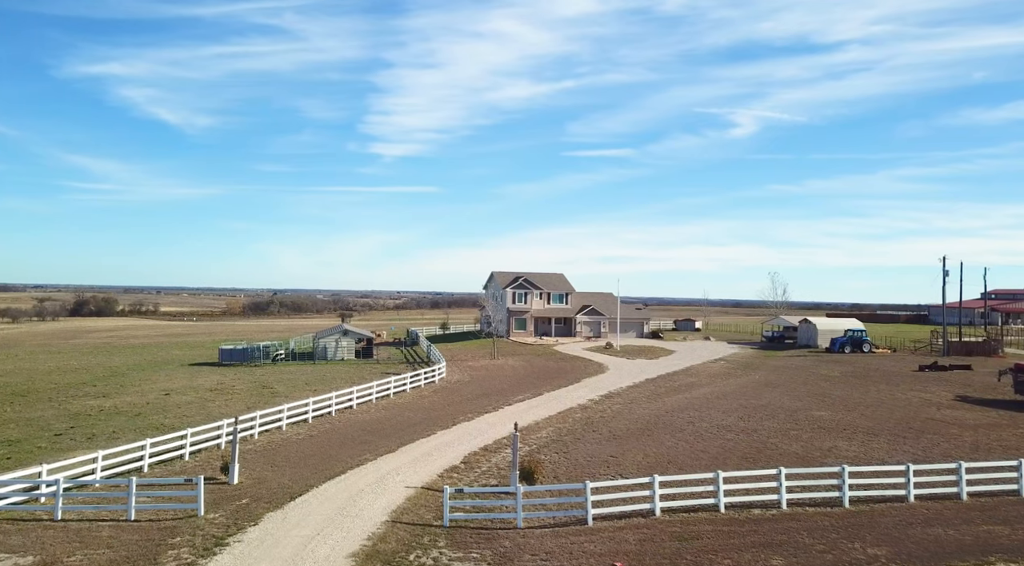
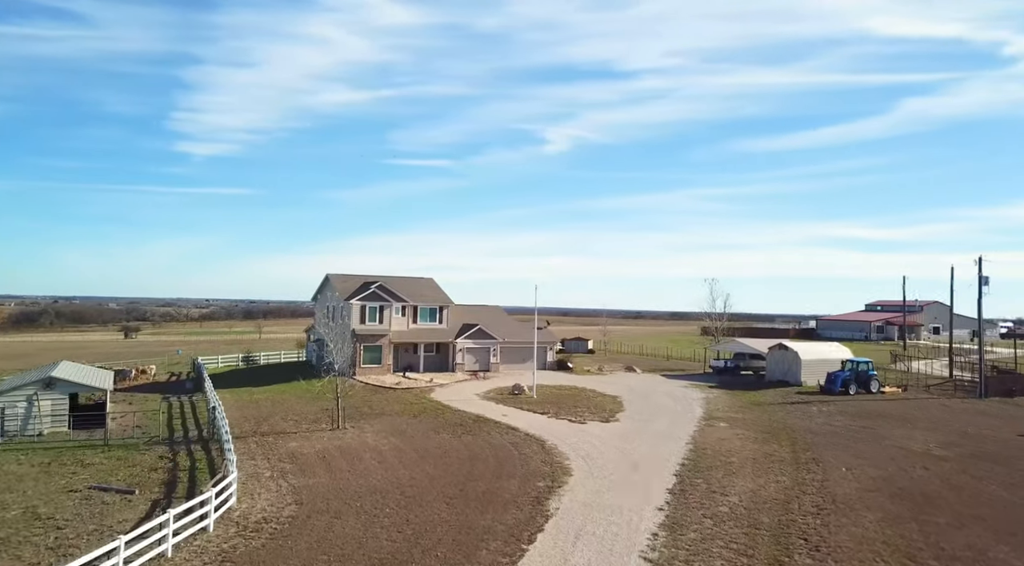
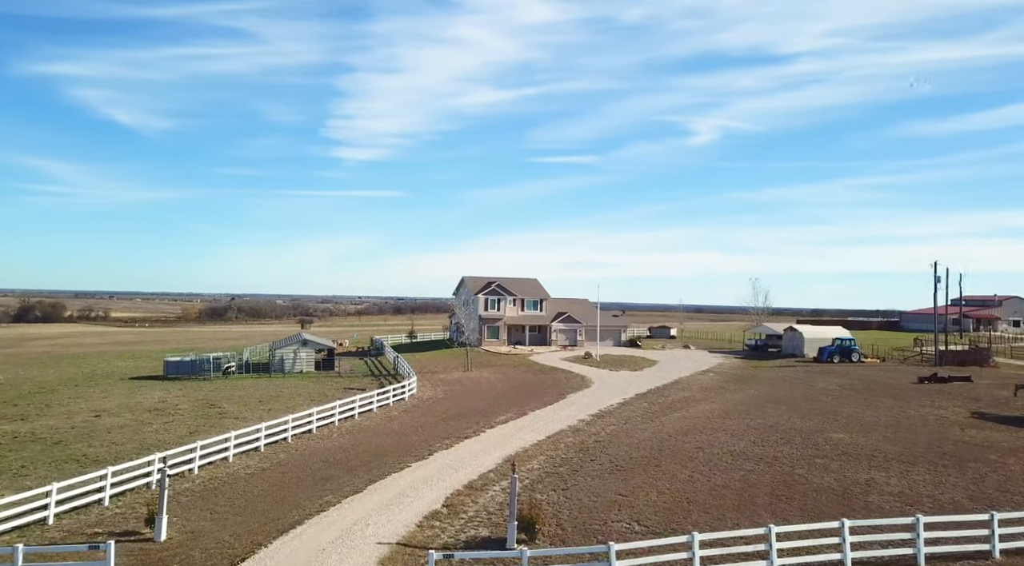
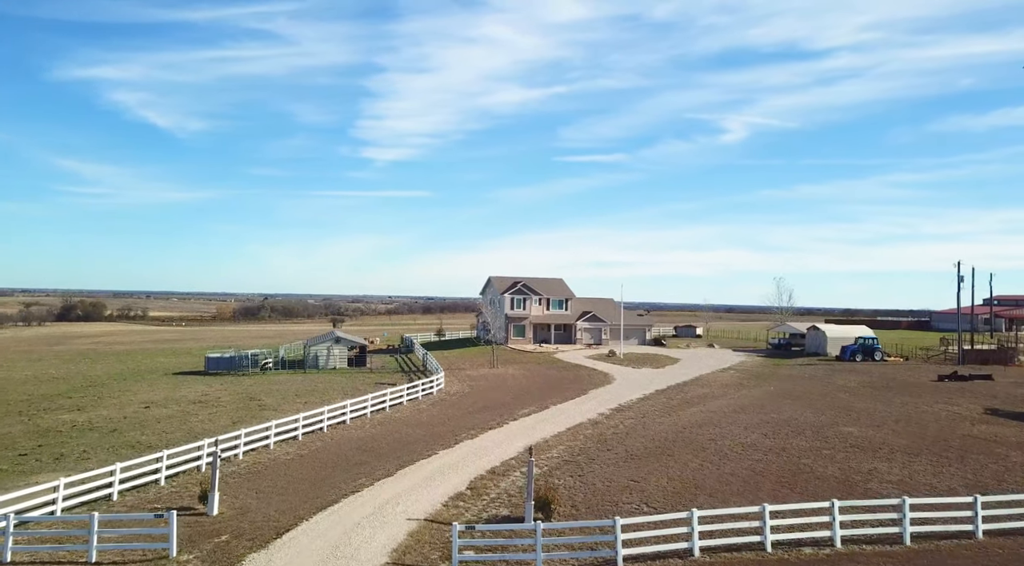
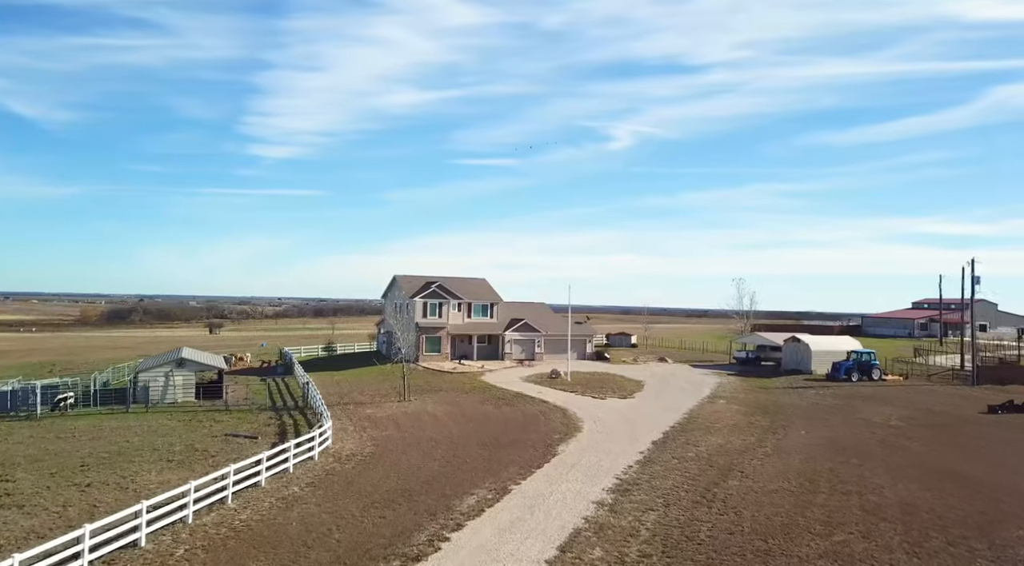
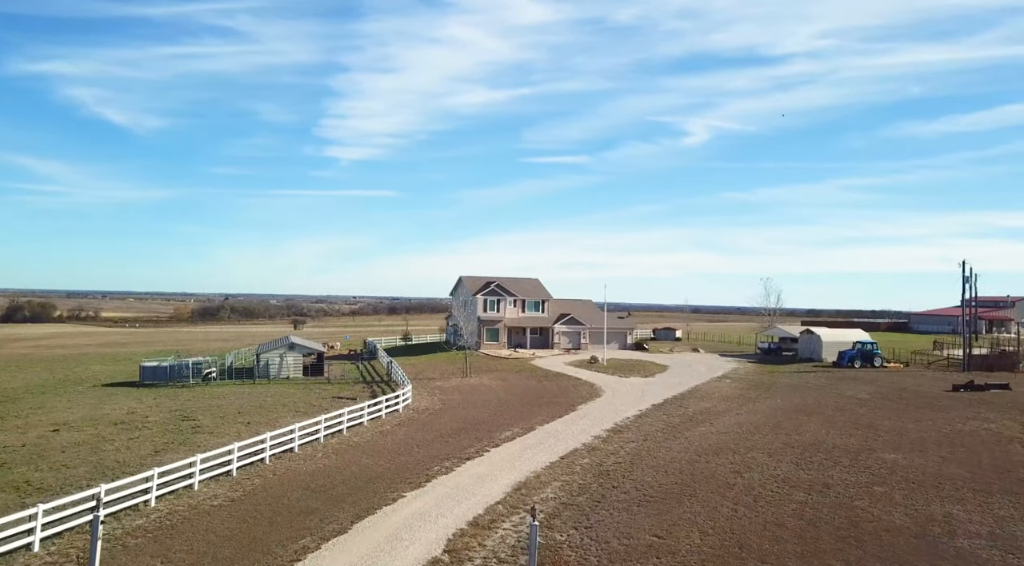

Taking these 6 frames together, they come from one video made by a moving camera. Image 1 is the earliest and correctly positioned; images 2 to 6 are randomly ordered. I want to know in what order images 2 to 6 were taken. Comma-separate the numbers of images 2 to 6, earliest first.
4, 3, 6, 5, 2
